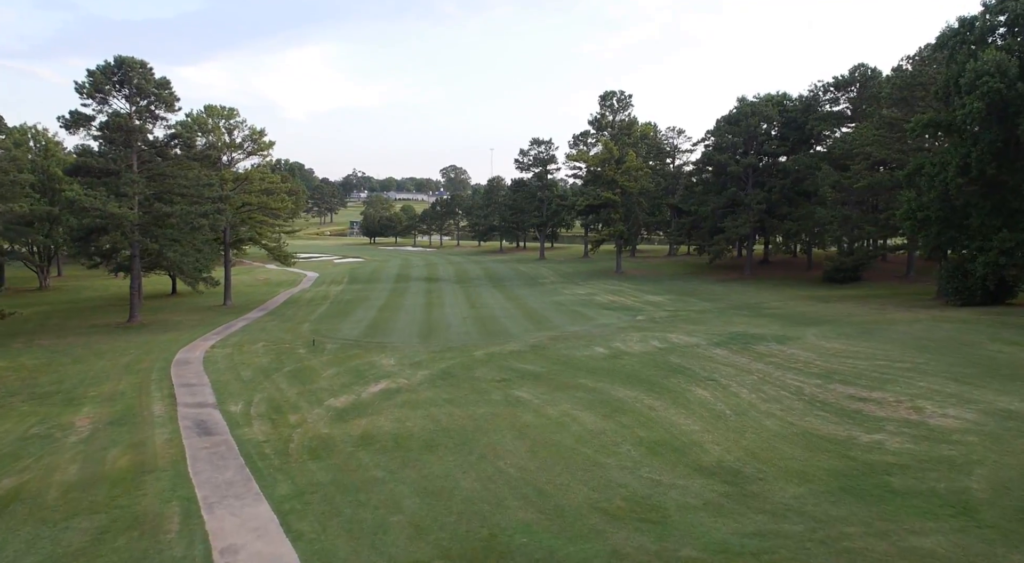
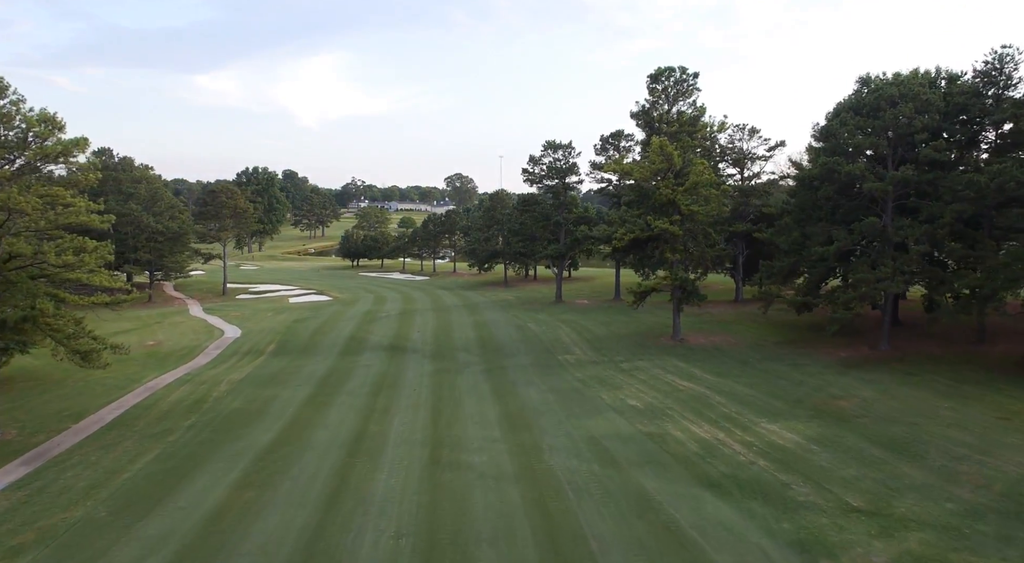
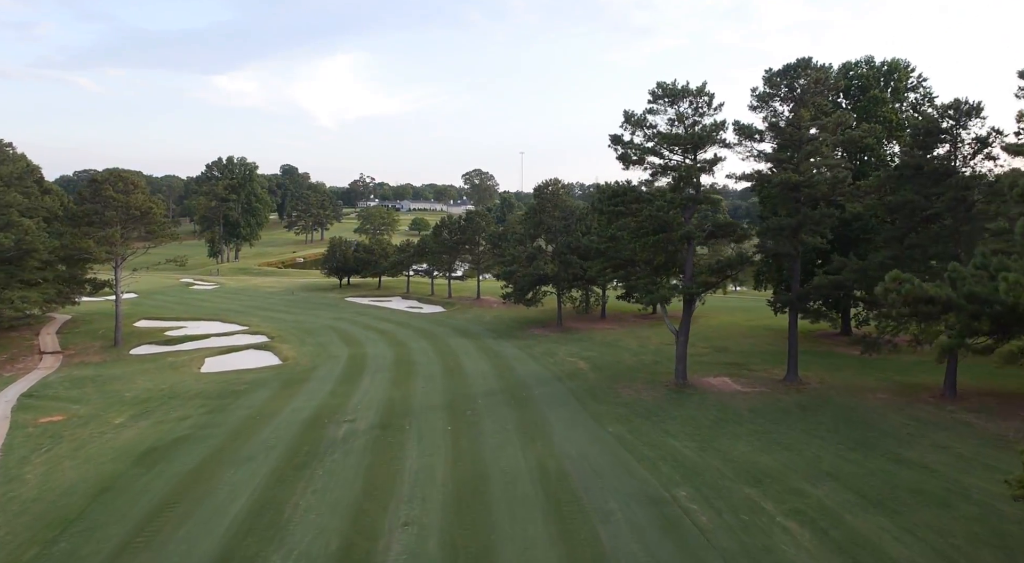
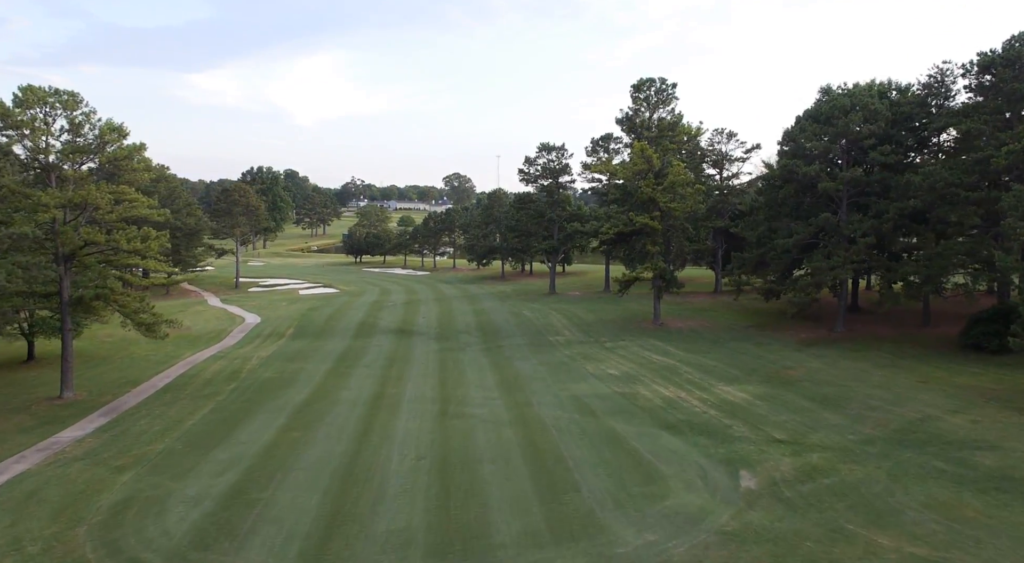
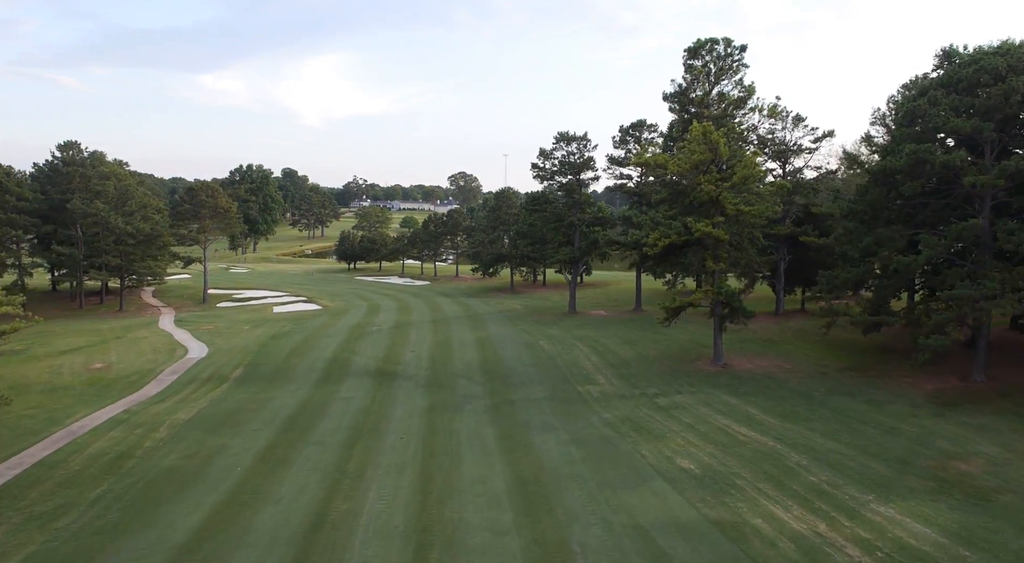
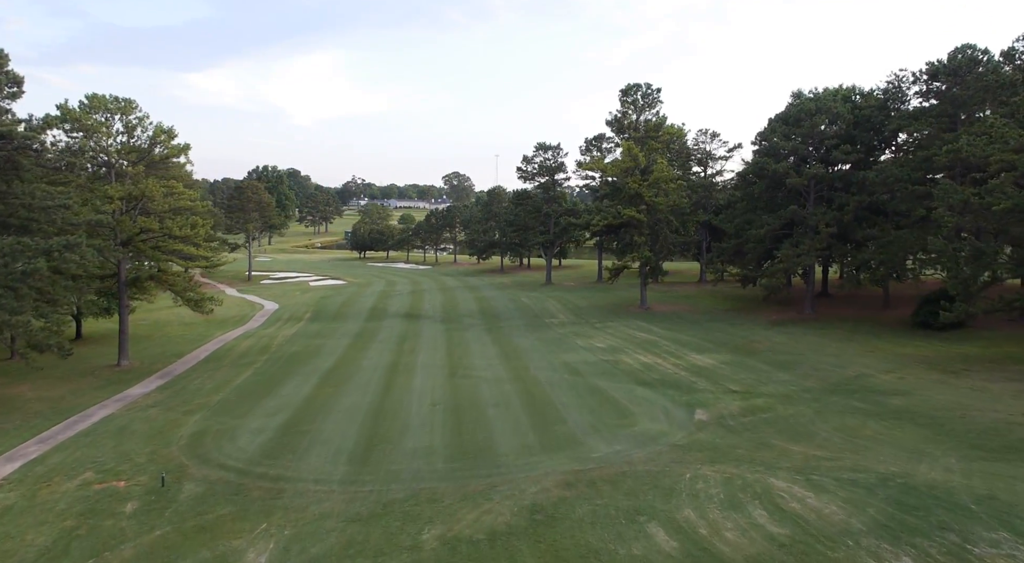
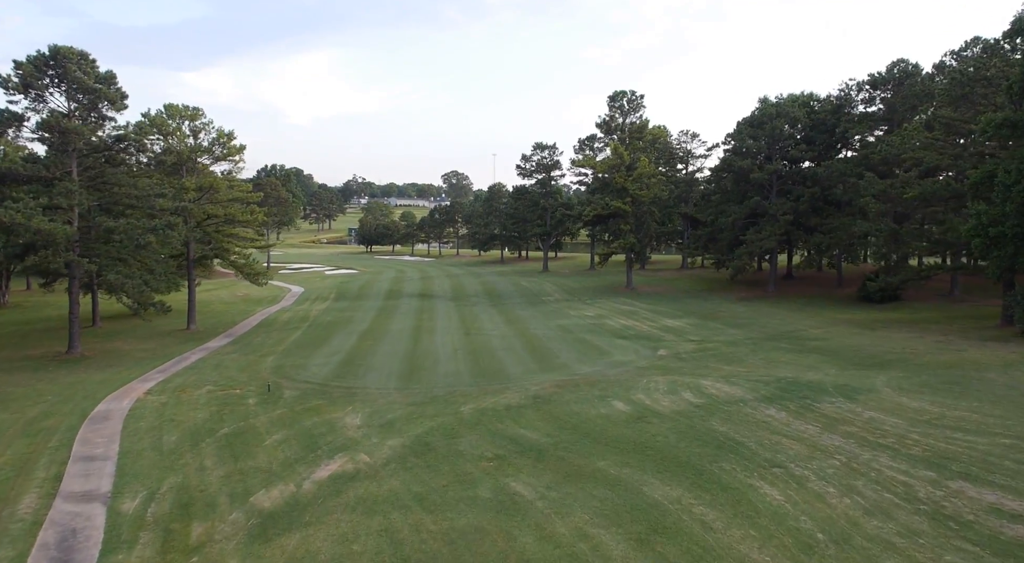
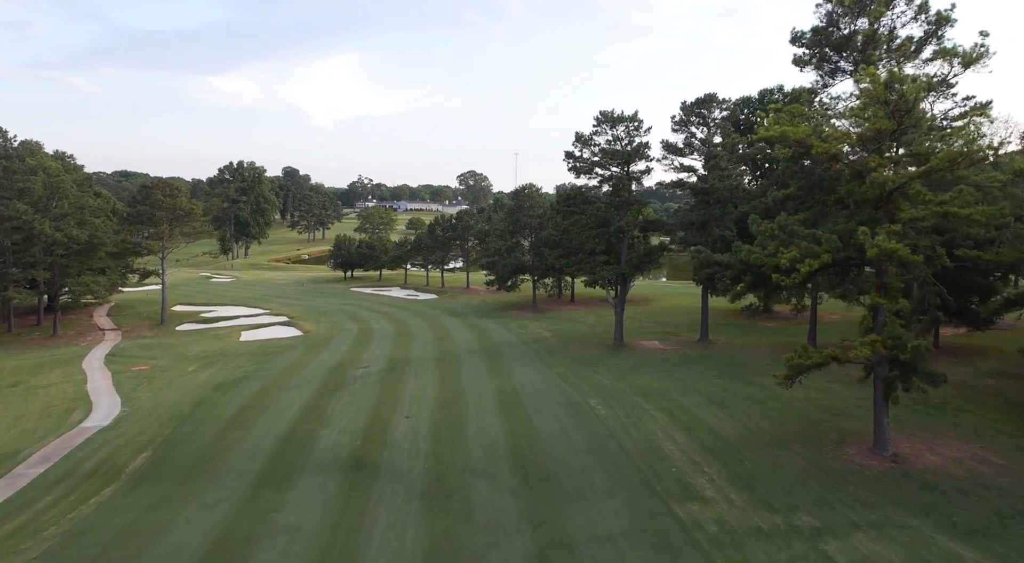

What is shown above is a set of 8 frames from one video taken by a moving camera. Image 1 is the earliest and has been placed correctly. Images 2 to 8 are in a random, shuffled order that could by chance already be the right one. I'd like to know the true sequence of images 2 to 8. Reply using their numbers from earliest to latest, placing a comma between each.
7, 6, 4, 2, 5, 8, 3
